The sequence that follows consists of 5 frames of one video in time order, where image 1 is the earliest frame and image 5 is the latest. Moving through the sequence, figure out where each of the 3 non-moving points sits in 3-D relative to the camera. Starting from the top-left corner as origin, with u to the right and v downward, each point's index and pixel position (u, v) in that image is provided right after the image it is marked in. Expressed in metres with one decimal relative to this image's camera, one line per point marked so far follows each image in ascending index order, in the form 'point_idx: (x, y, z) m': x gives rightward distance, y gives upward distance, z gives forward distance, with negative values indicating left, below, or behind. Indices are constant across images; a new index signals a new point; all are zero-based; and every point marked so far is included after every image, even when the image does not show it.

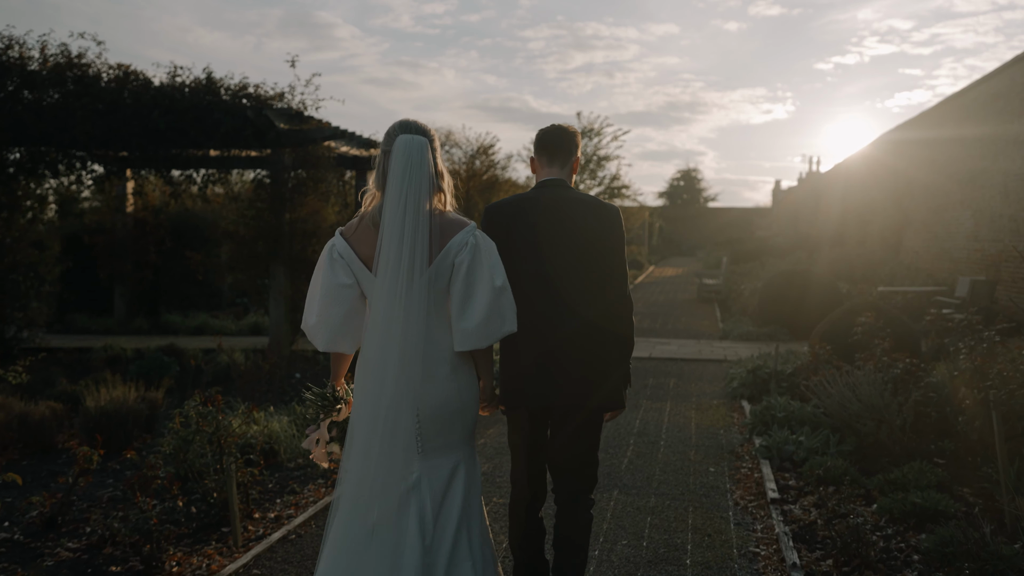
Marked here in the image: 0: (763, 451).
0: (+1.6, -1.0, +5.2) m
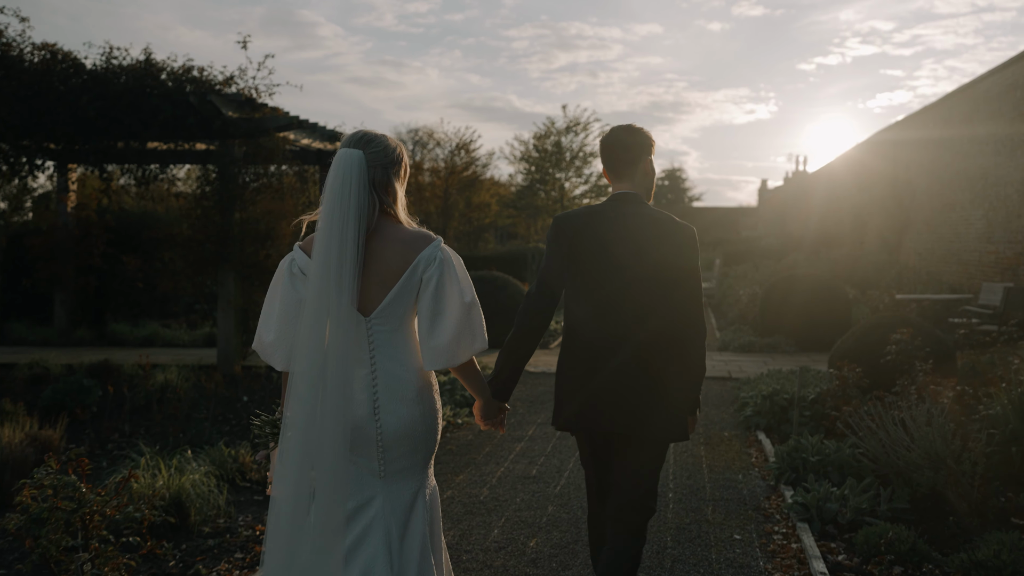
0: (+1.5, -1.1, +4.1) m
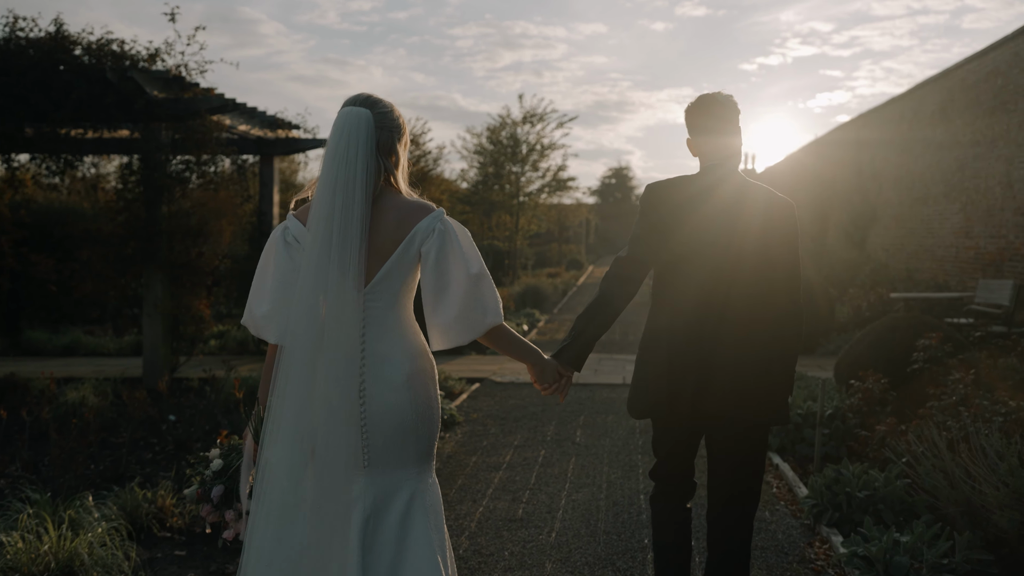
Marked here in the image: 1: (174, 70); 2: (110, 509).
0: (+1.4, -1.1, +3.3) m
1: (-3.3, +2.2, +8.0) m
2: (-2.1, -1.1, +4.2) m
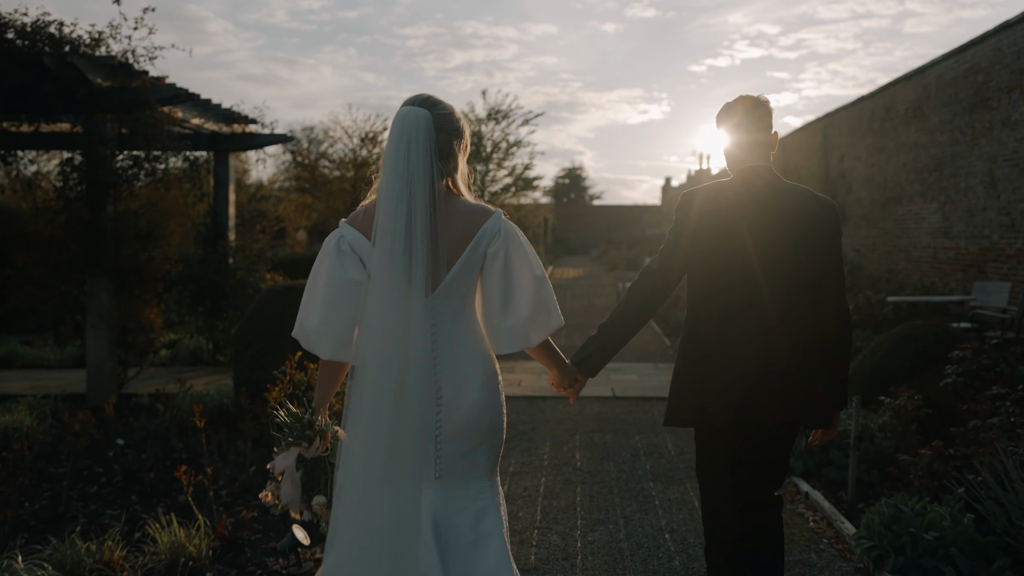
0: (+1.5, -1.2, +2.8) m
1: (-3.5, +2.1, +7.3) m
2: (-2.0, -1.2, +3.5) m
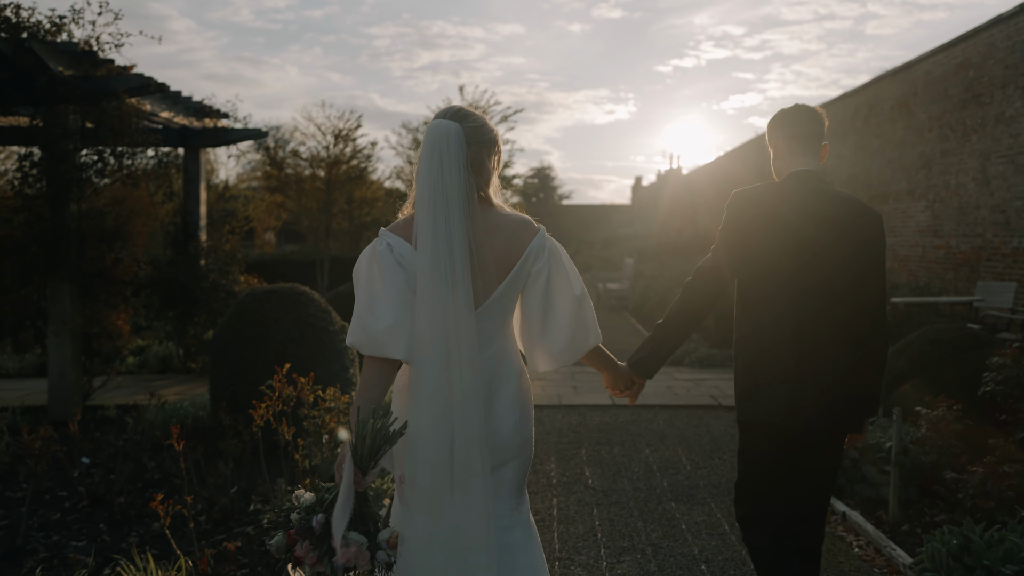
0: (+1.7, -1.2, +2.5) m
1: (-3.5, +2.0, +6.7) m
2: (-1.9, -1.3, +3.1) m
